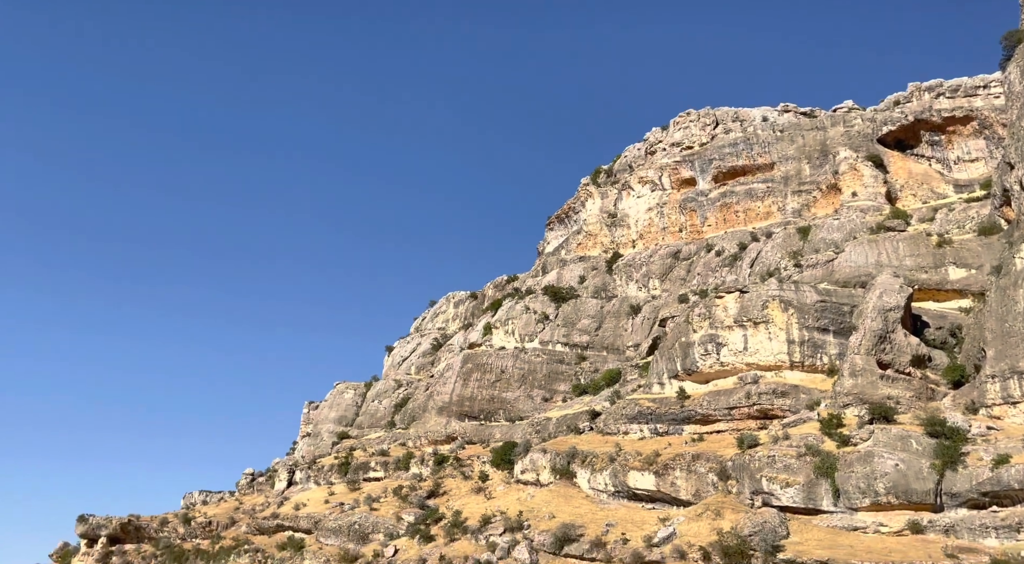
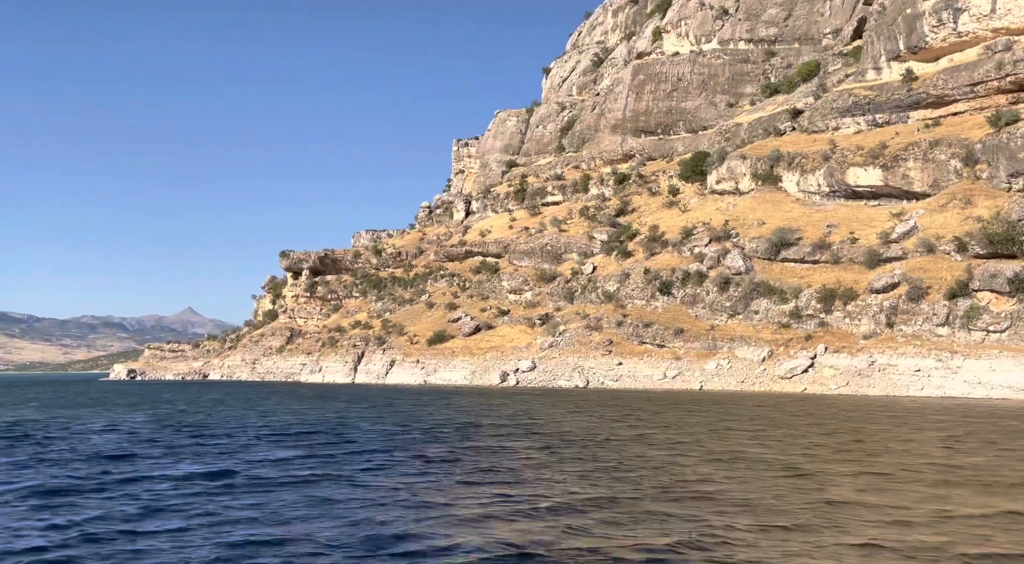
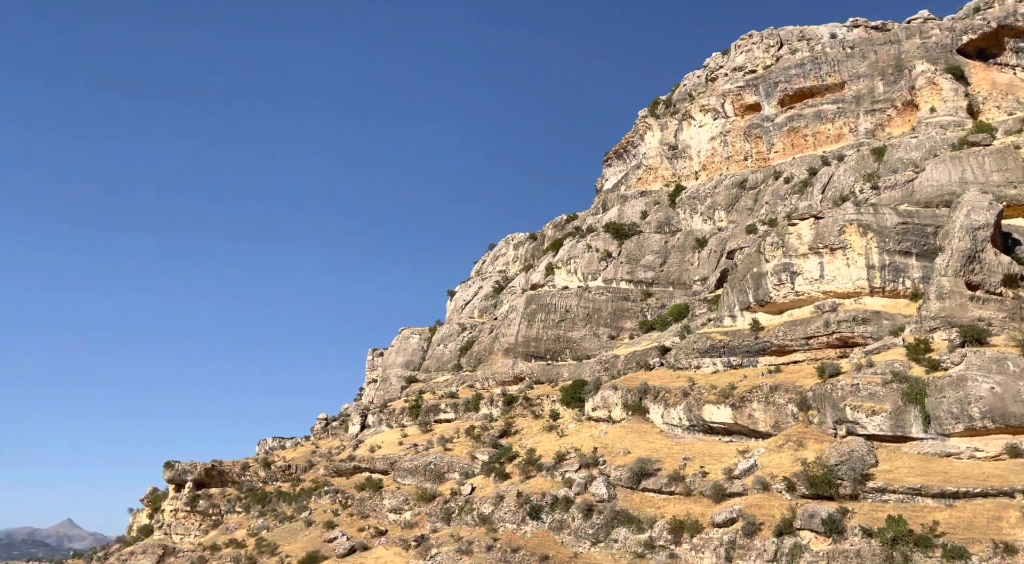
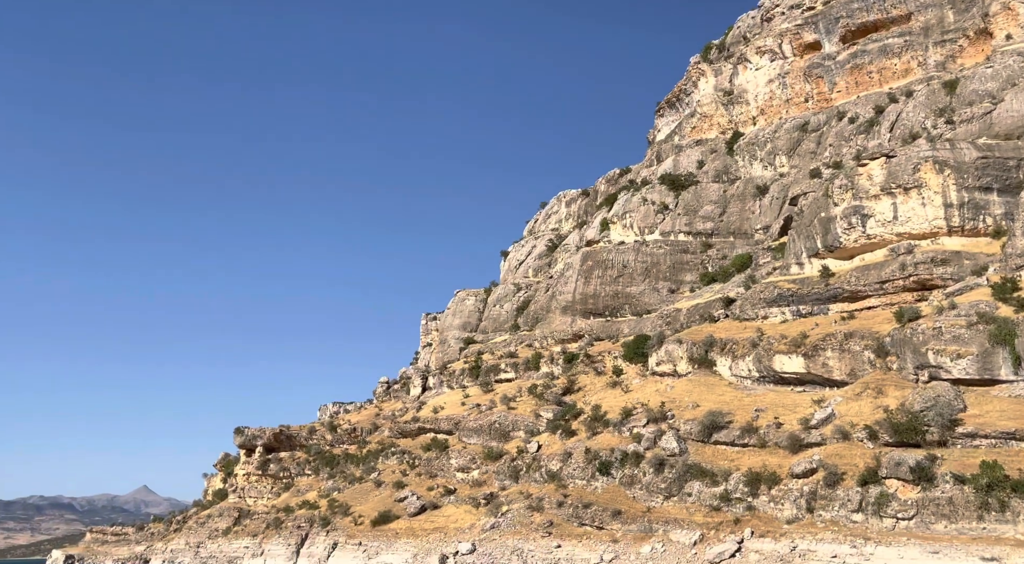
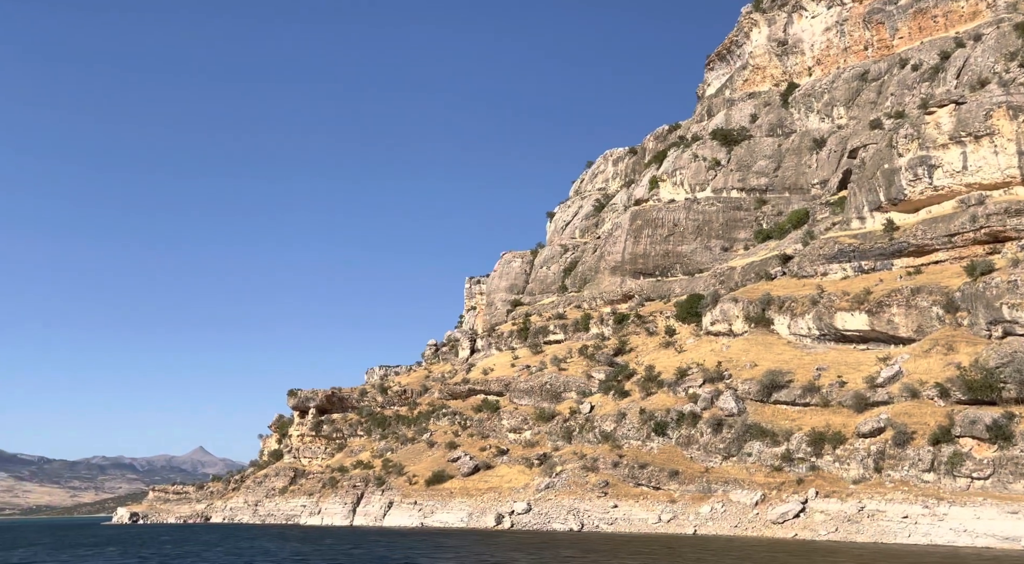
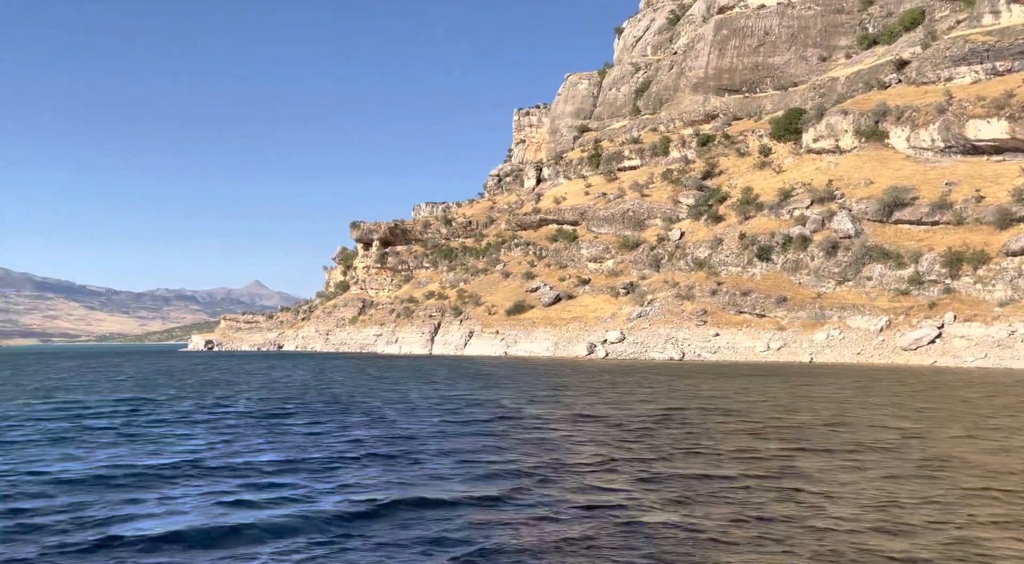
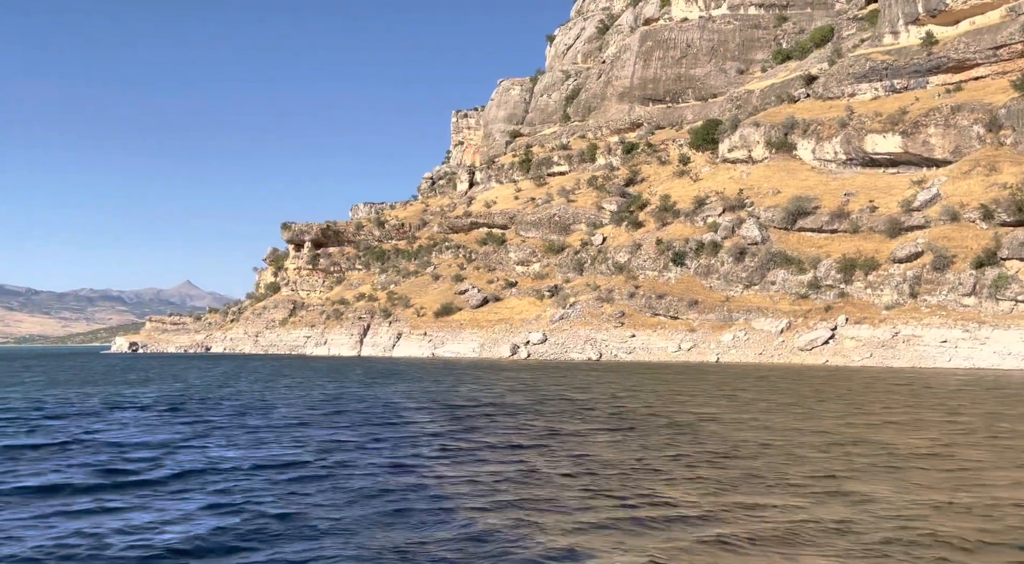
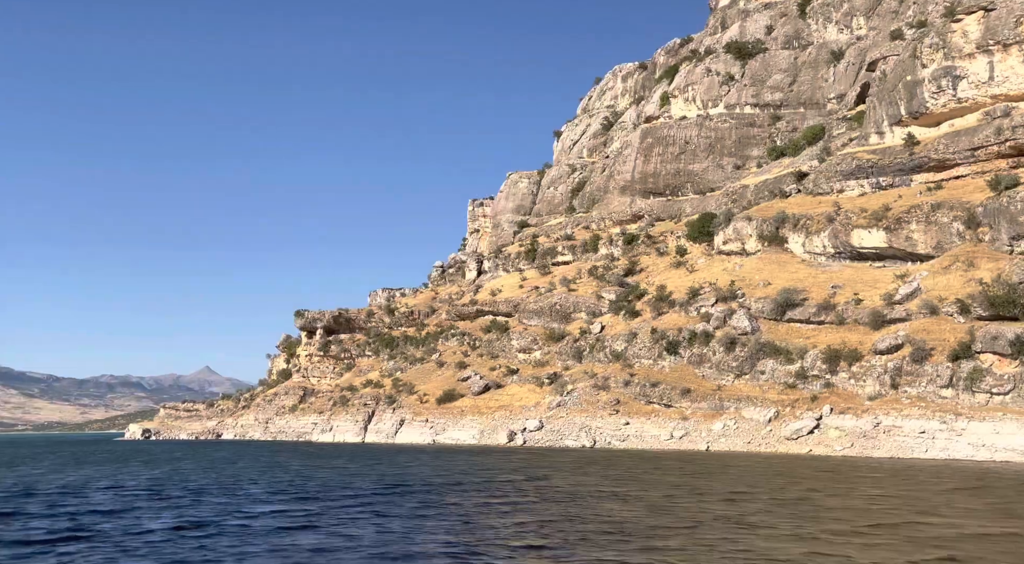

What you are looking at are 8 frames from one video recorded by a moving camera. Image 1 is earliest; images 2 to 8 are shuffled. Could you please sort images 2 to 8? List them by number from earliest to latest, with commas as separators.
3, 4, 5, 8, 2, 7, 6
